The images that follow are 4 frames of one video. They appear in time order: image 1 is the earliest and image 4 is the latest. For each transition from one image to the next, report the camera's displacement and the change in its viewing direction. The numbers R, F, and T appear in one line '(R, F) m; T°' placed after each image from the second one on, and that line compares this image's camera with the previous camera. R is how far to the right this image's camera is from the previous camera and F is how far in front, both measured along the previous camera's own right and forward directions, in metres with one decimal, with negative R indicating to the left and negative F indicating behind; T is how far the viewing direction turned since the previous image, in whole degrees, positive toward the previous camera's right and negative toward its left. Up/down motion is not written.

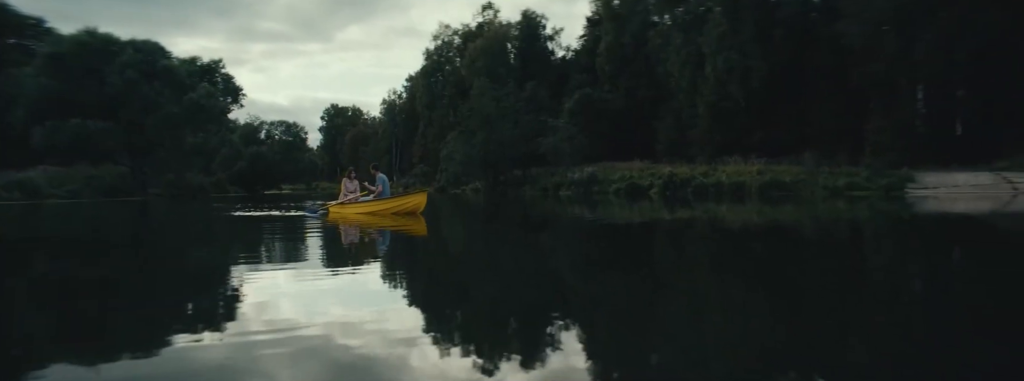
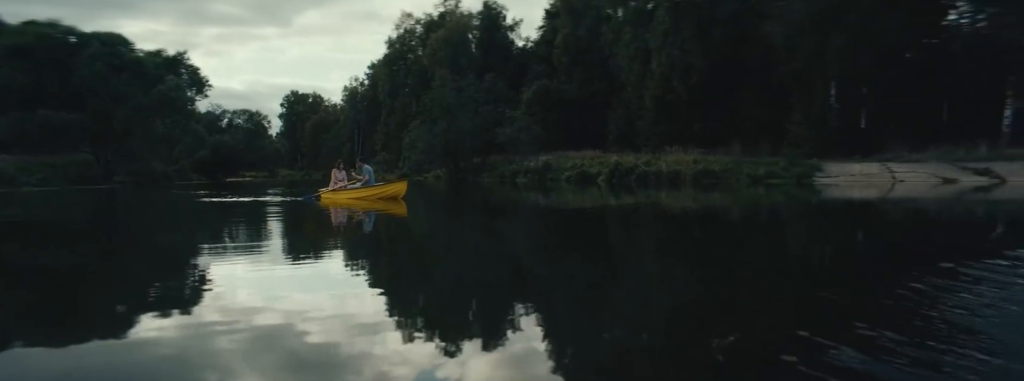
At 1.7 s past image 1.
(+0.2, -1.9) m; +3°
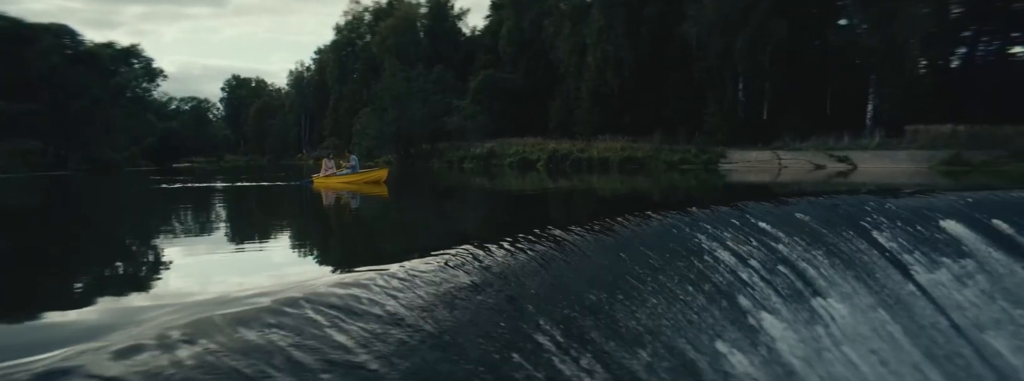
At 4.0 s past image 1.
(+0.1, -2.5) m; +4°
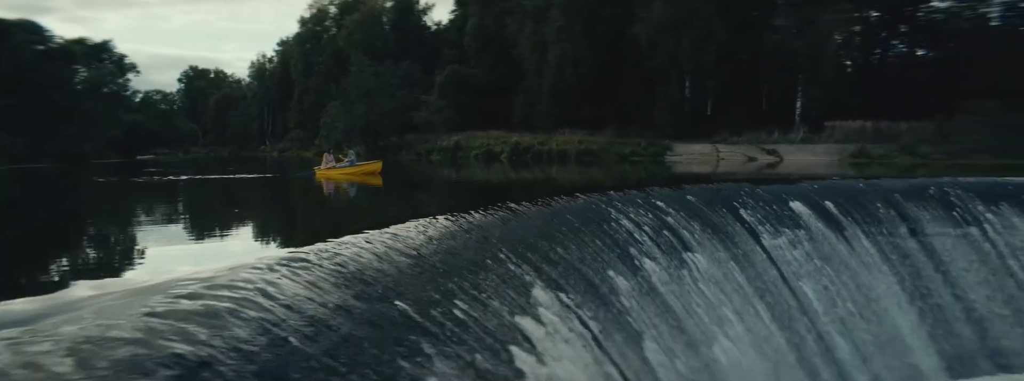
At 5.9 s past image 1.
(-0.1, -1.9) m; +3°
